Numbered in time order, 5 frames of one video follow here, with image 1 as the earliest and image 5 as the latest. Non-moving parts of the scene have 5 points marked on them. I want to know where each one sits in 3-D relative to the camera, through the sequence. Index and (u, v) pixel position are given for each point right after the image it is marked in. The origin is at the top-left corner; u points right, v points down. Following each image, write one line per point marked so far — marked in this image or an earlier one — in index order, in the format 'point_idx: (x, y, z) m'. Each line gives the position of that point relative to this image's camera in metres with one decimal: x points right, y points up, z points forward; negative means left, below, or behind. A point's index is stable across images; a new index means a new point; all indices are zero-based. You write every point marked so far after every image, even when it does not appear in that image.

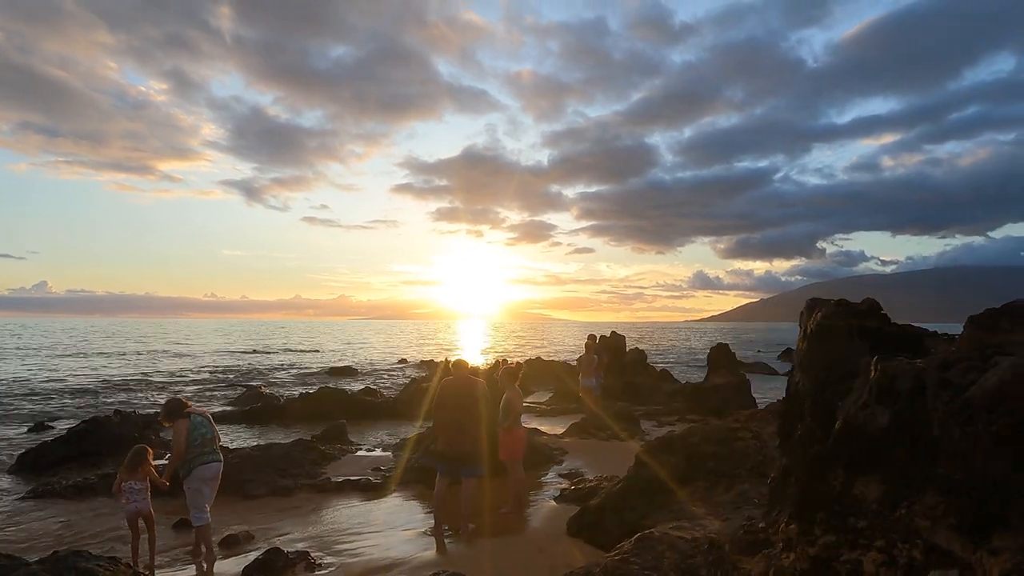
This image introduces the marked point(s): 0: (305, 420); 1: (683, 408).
0: (-6.7, -4.3, +19.9) m
1: (+4.6, -3.2, +16.5) m
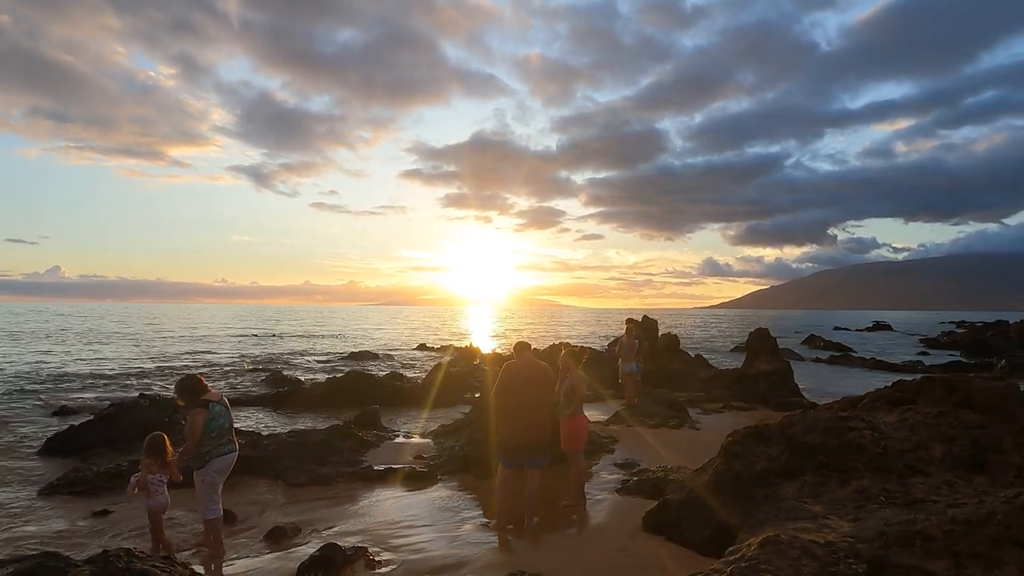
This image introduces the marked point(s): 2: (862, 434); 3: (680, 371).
0: (-5.7, -3.7, +19.4) m
1: (+5.5, -2.8, +15.9) m
2: (+3.4, -1.4, +5.9) m
3: (+5.2, -2.6, +19.0) m
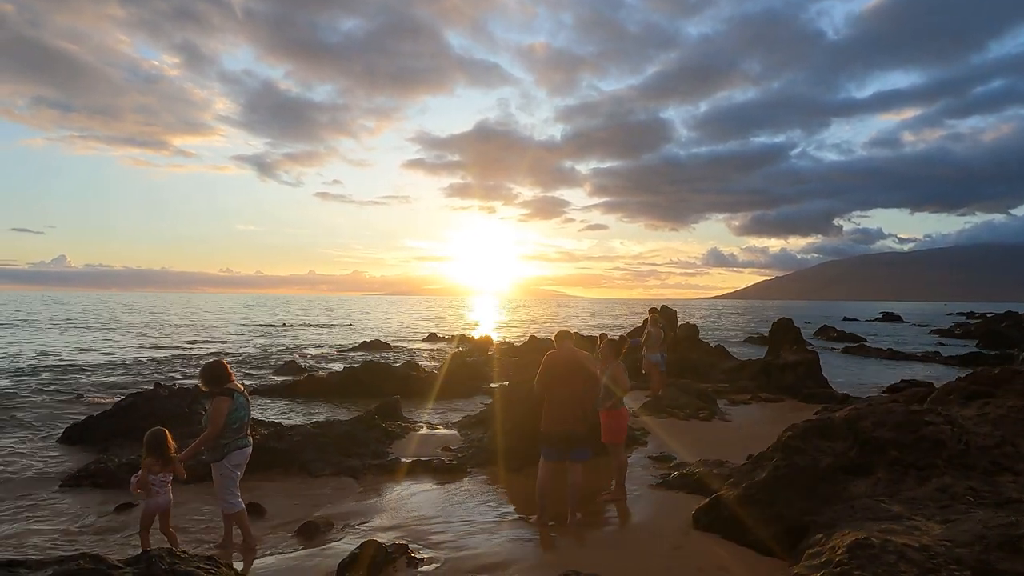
0: (-5.2, -3.4, +19.1) m
1: (+6.1, -2.5, +15.5) m
2: (+3.9, -1.3, +5.5) m
3: (+5.8, -2.2, +18.7) m
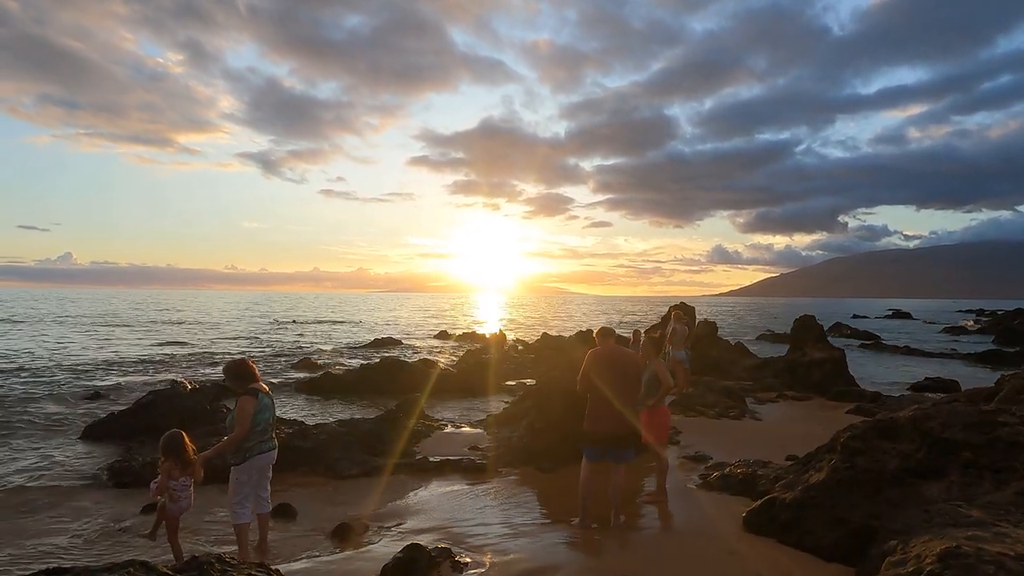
0: (-4.6, -3.3, +18.9) m
1: (+6.6, -2.4, +15.3) m
2: (+4.3, -1.2, +5.3) m
3: (+6.3, -2.1, +18.4) m
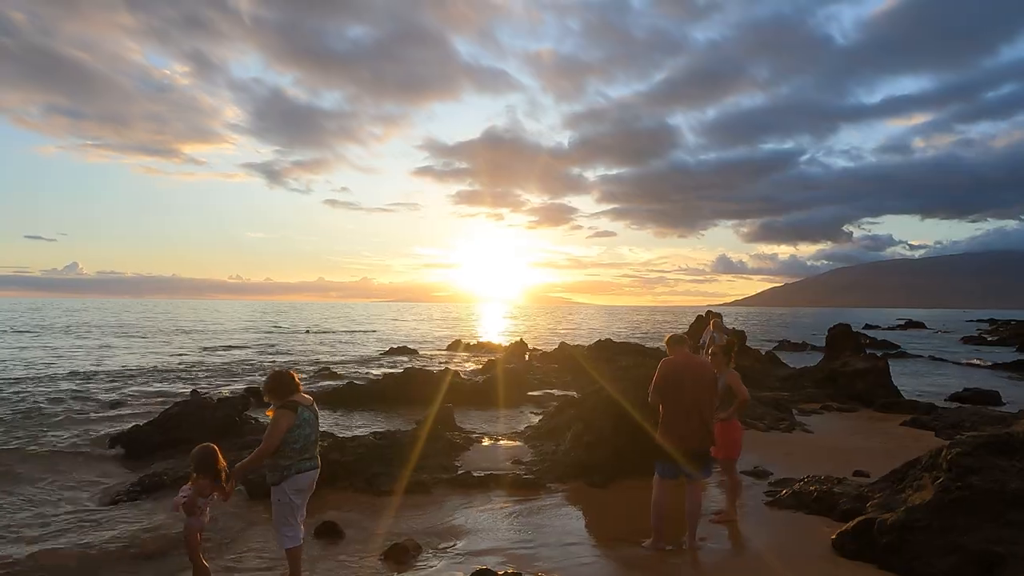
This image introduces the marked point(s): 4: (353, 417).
0: (-3.8, -3.5, +18.5) m
1: (+7.4, -2.6, +14.8) m
2: (+5.1, -1.2, +4.8) m
3: (+7.1, -2.3, +17.9) m
4: (-4.2, -3.4, +16.1) m
